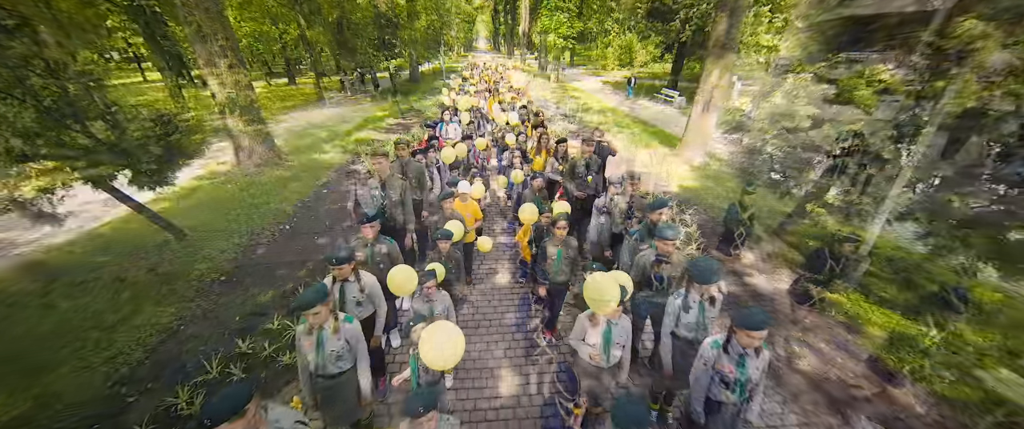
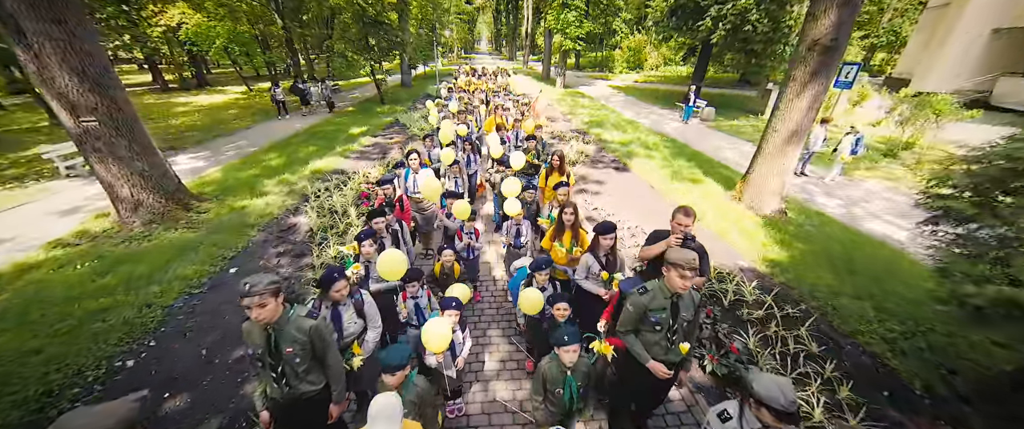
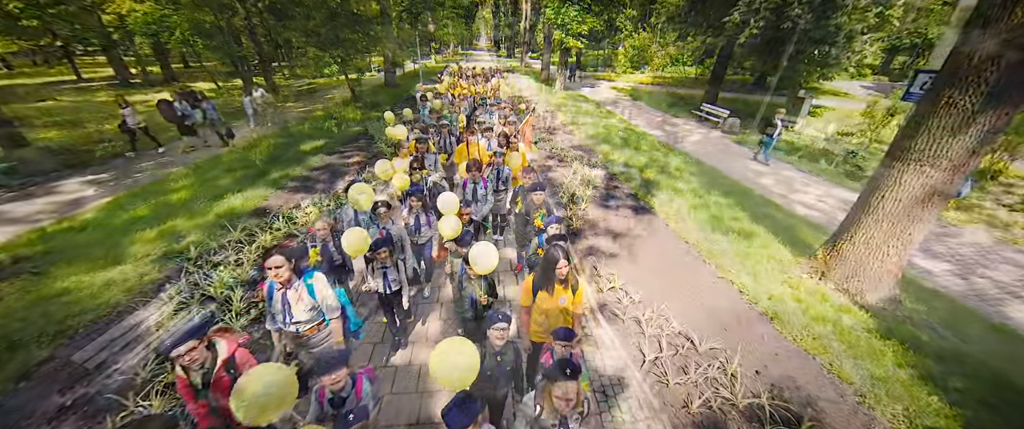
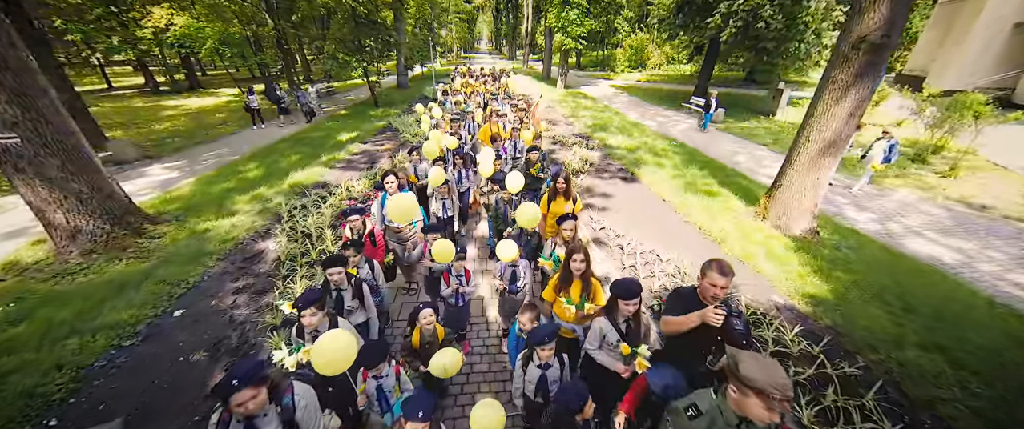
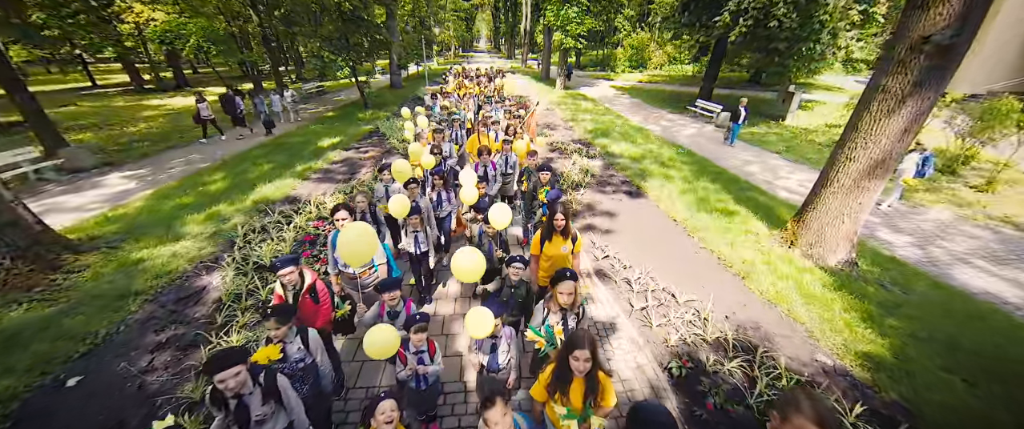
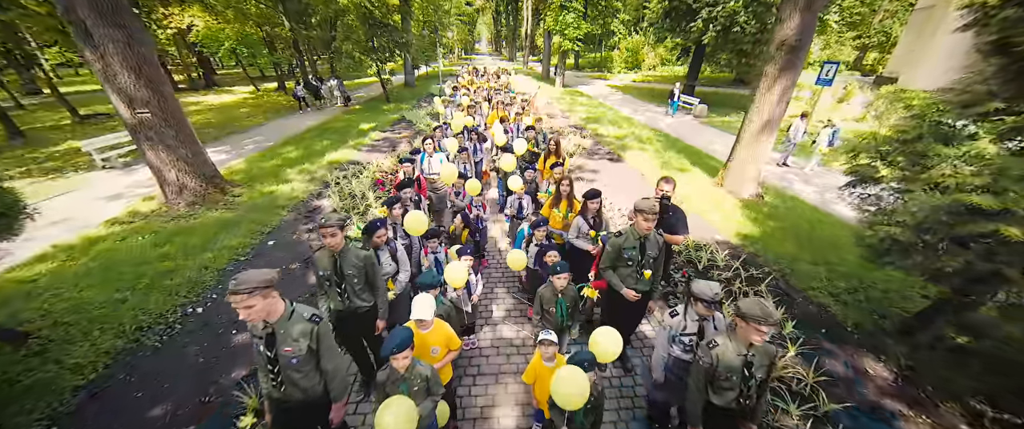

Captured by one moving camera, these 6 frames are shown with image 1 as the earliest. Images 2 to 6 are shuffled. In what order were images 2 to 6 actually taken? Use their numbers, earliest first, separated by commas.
6, 2, 4, 5, 3
